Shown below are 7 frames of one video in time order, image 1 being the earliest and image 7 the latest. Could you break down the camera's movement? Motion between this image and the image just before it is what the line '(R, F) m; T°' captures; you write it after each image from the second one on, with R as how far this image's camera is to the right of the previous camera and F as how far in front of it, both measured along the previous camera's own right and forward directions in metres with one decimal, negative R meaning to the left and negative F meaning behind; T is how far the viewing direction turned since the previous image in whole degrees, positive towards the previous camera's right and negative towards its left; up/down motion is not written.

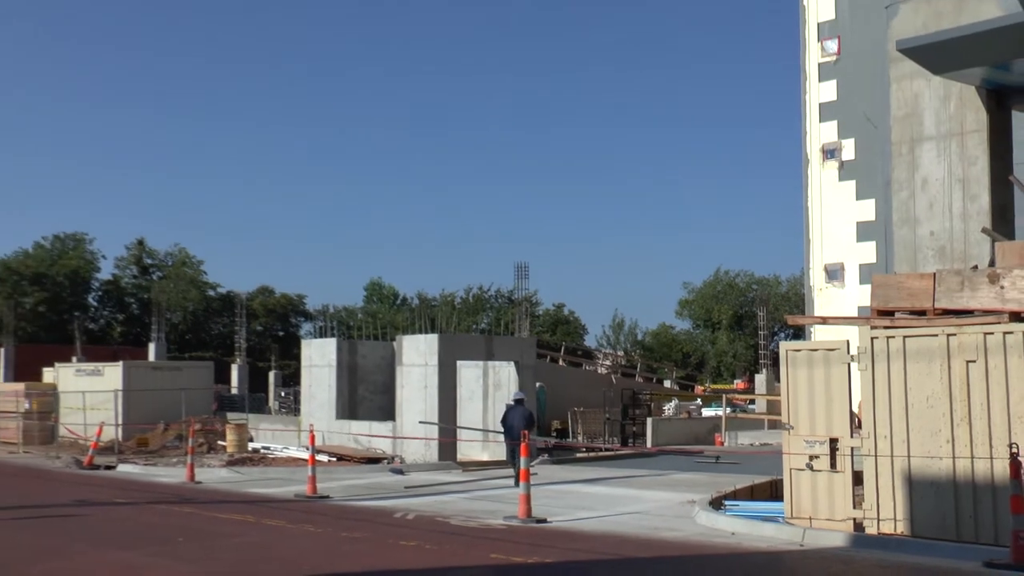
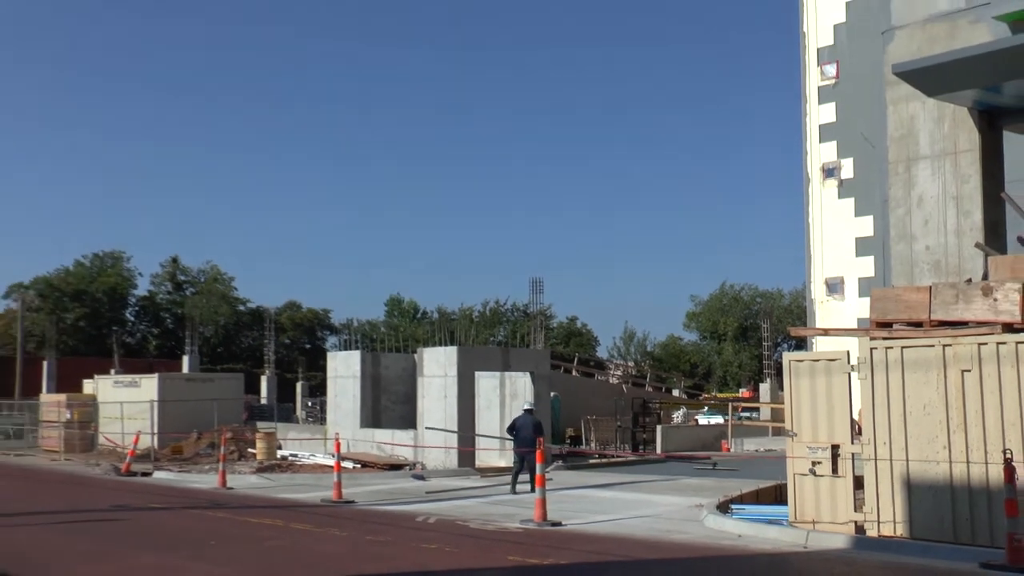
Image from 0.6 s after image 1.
(-0.1, -0.6) m; -1°
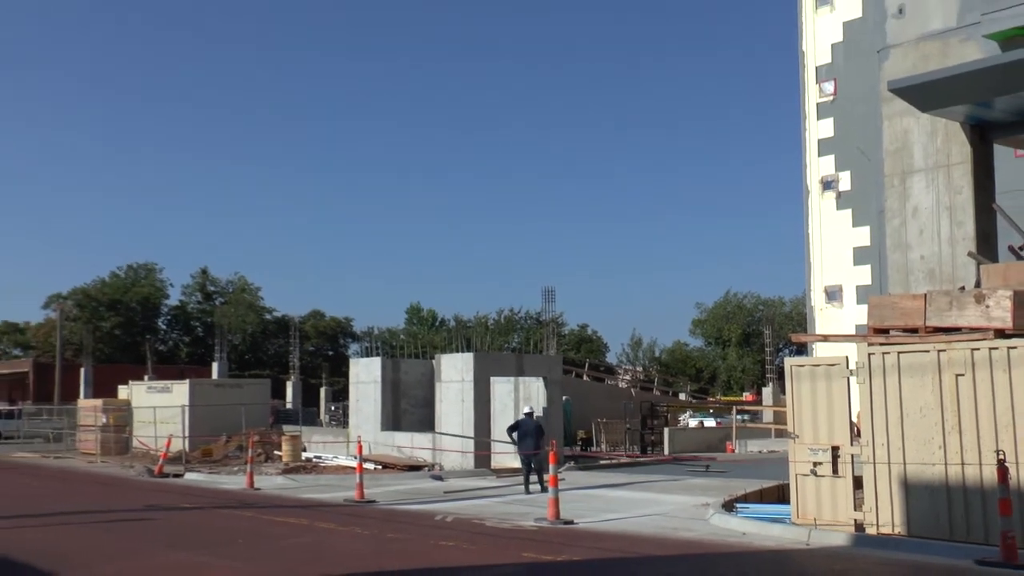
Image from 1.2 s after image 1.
(0.0, -0.6) m; -1°
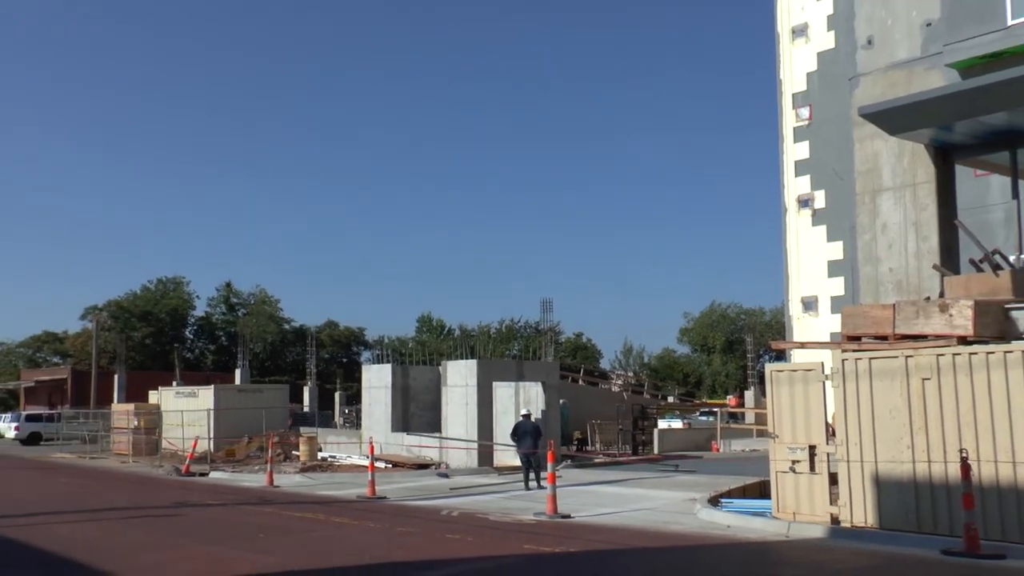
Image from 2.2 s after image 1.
(+0.1, -1.1) m; 0°
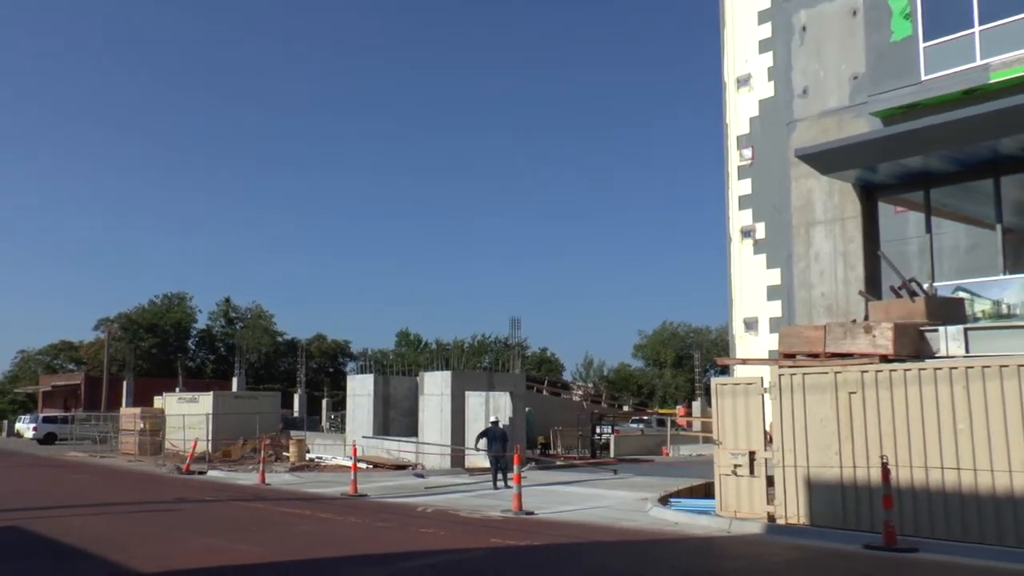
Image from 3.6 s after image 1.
(+0.3, -1.6) m; +1°
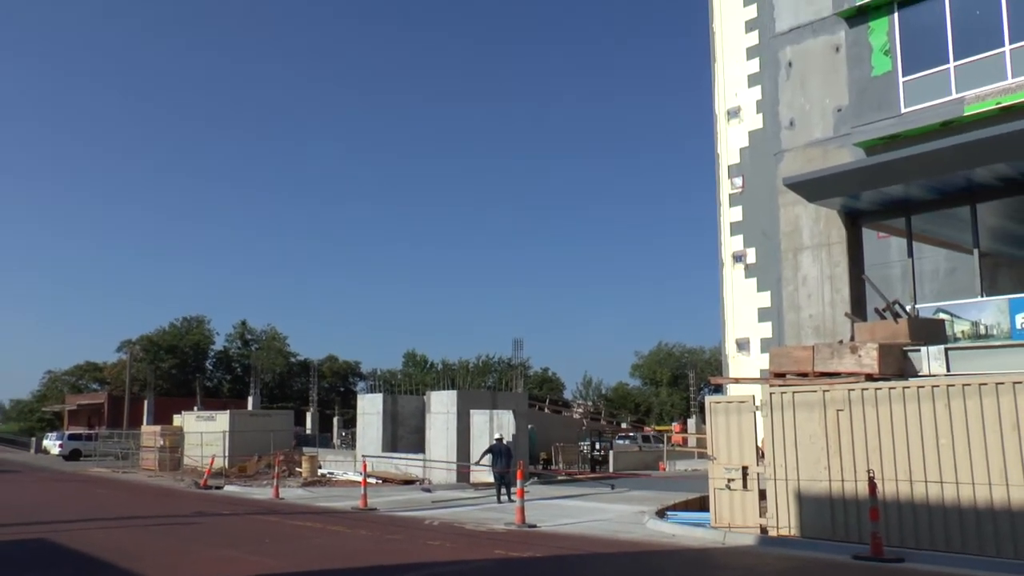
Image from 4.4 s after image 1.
(0.0, -0.8) m; 0°
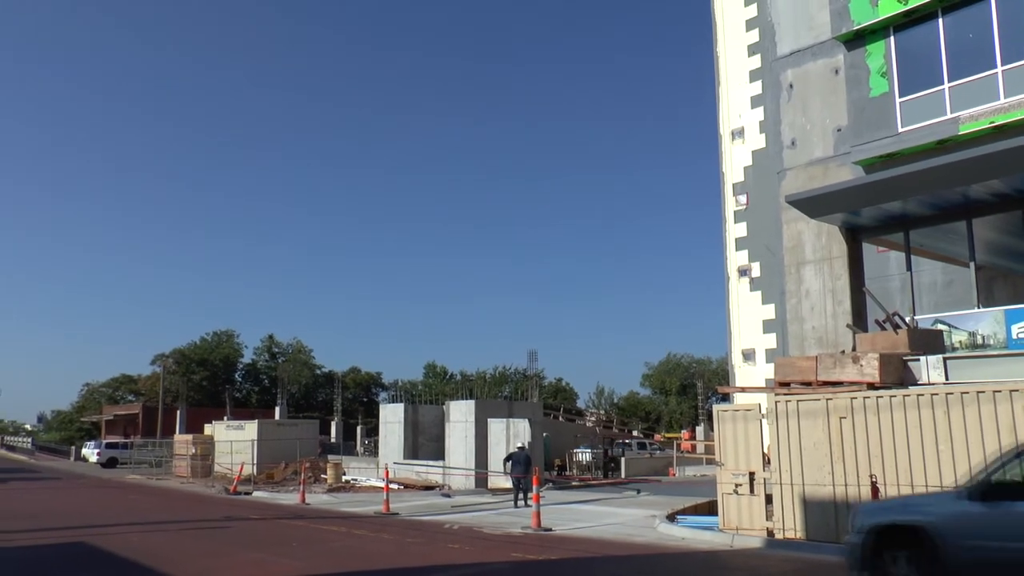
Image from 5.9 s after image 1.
(0.0, -0.8) m; -1°
